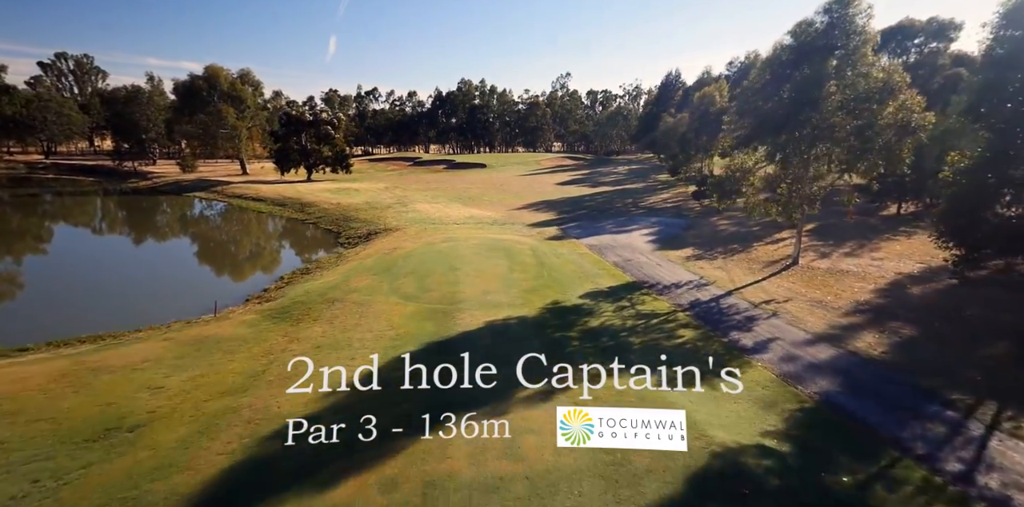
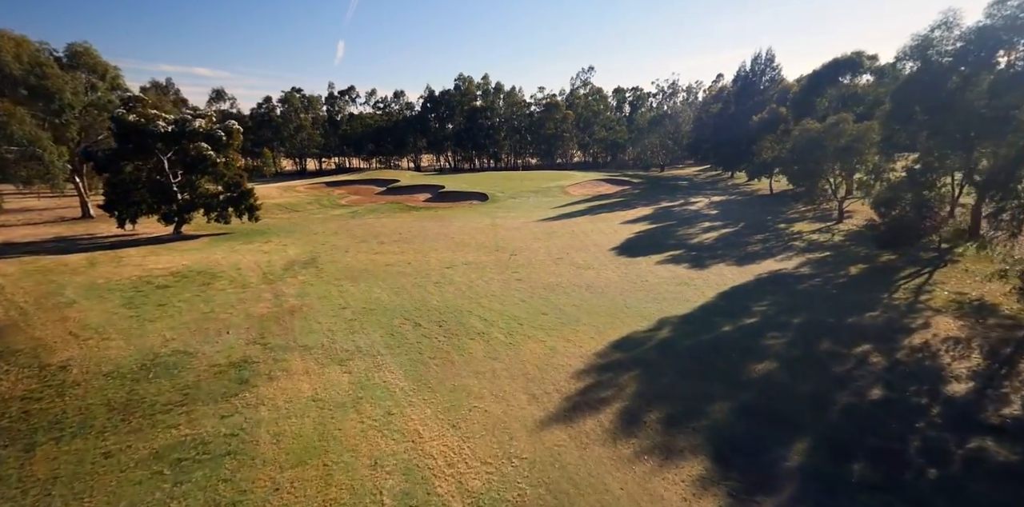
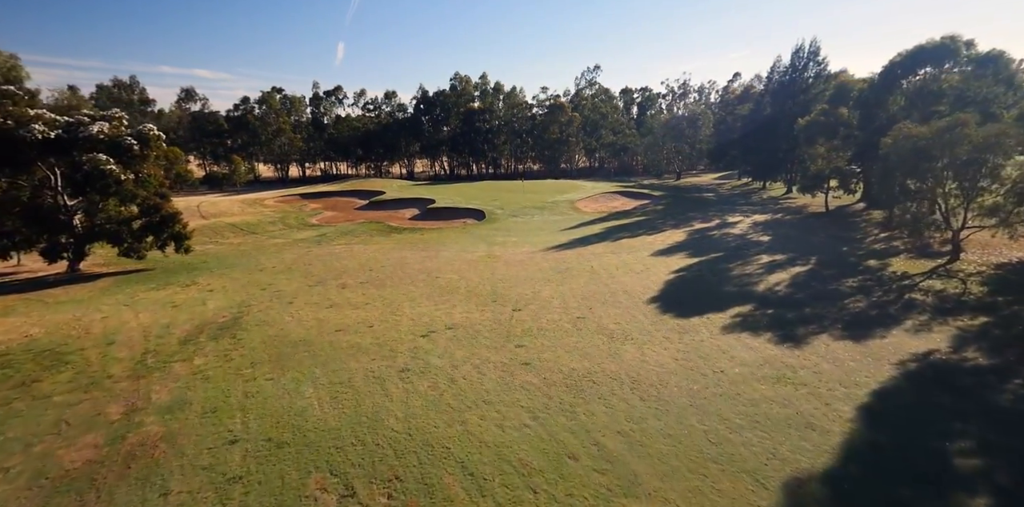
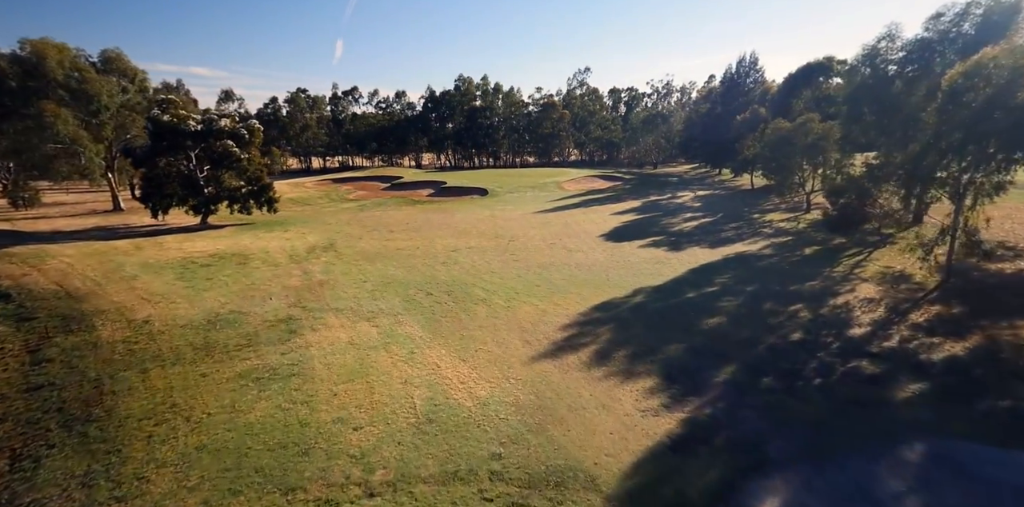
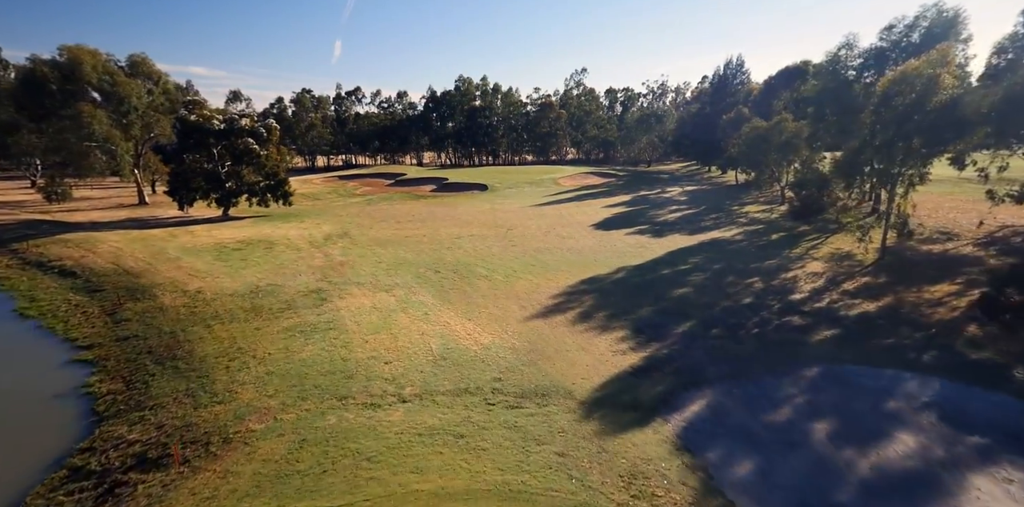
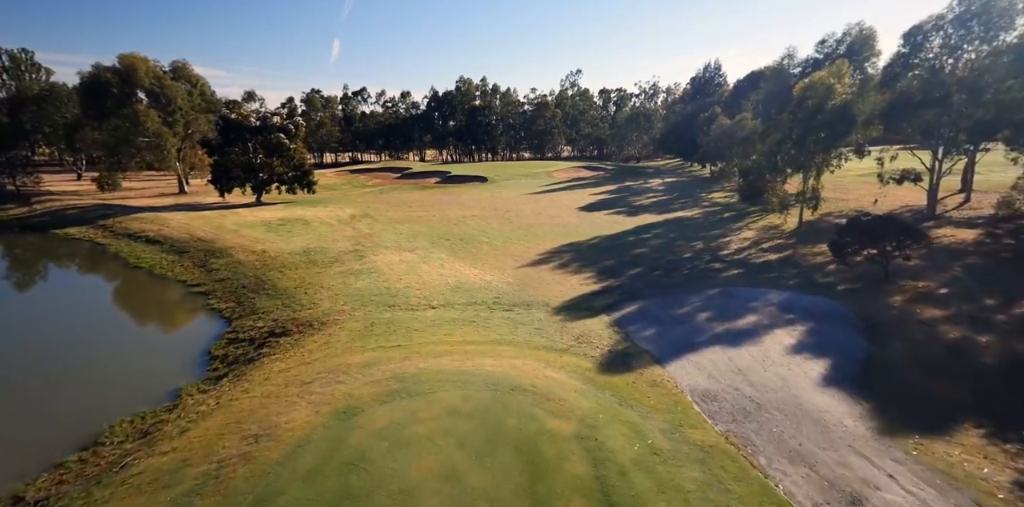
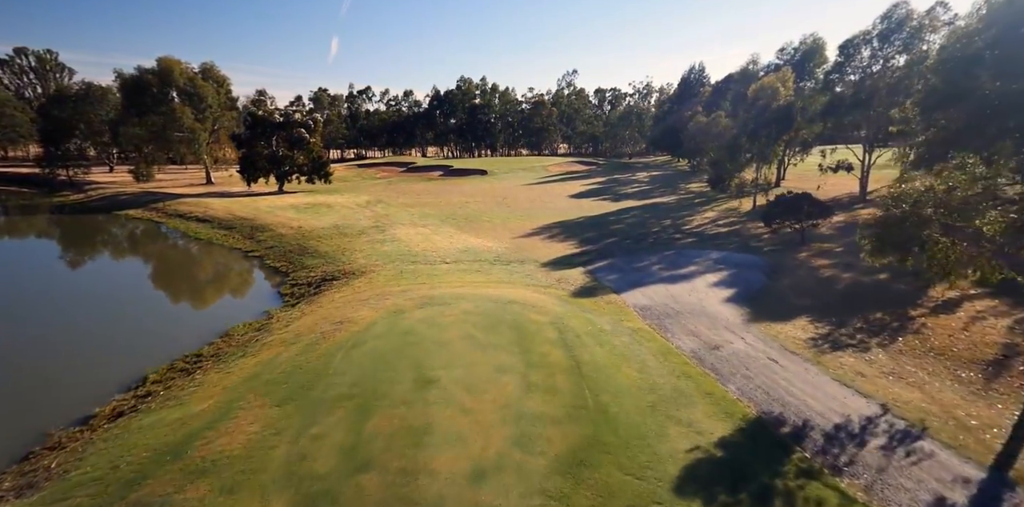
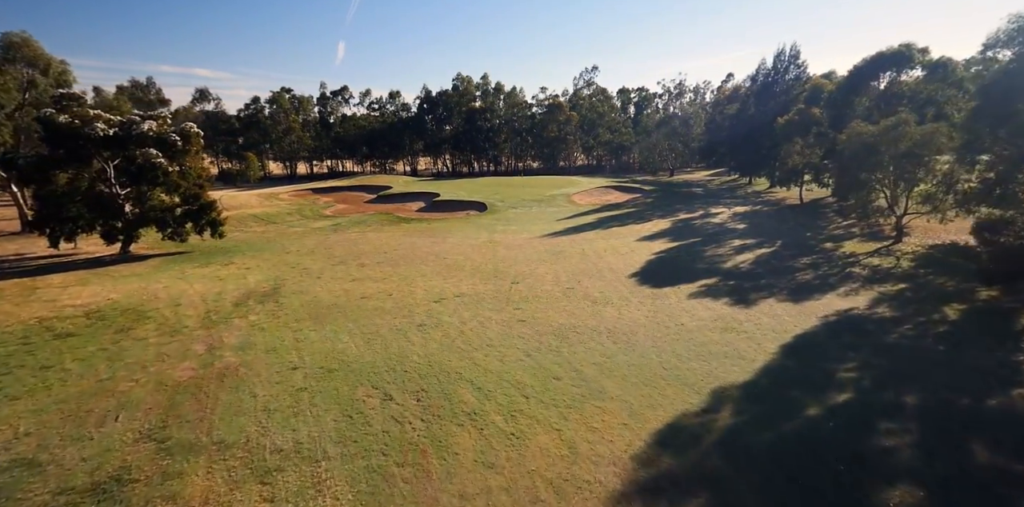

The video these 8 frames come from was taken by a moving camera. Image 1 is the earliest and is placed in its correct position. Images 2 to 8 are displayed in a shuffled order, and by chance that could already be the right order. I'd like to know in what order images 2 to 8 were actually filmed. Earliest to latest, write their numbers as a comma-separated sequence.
7, 6, 5, 4, 2, 8, 3
